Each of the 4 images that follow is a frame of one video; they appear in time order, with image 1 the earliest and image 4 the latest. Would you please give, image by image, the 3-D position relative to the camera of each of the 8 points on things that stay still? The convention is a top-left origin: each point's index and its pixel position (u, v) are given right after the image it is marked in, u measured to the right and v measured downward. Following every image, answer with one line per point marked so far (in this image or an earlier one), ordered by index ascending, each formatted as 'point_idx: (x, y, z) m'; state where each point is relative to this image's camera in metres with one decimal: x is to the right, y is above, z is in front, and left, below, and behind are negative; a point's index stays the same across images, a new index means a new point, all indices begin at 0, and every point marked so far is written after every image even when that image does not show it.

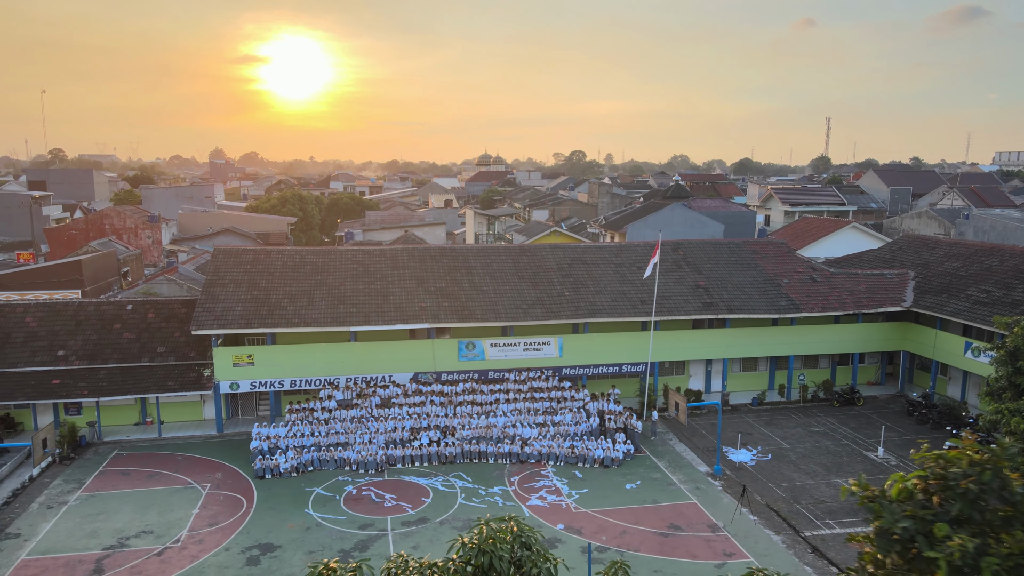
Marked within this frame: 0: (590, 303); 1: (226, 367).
0: (+2.1, -0.4, +18.6) m
1: (-6.9, -1.9, +17.0) m
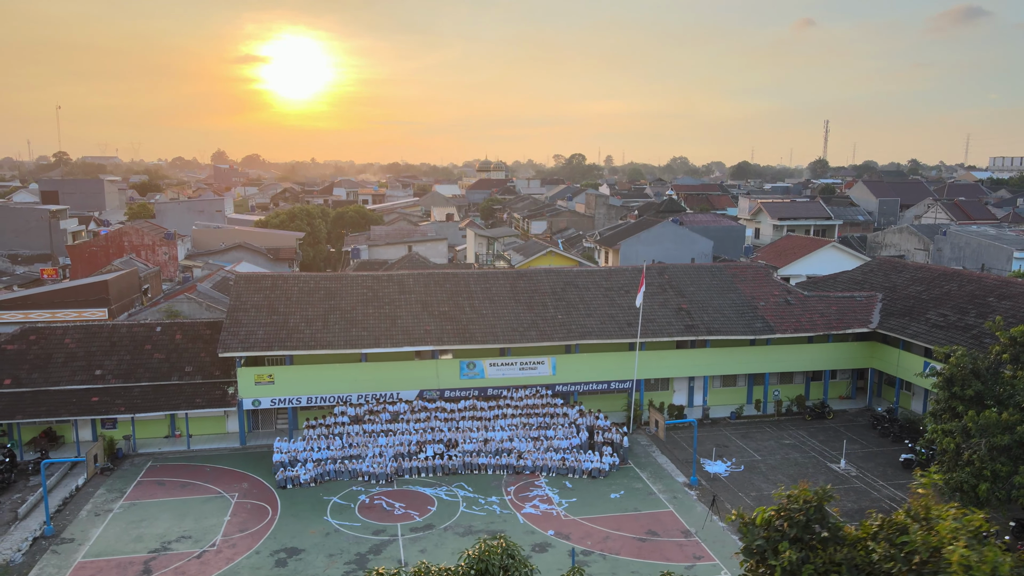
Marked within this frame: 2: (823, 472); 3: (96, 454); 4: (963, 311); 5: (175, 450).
0: (+2.0, -1.1, +20.2) m
1: (-7.0, -2.6, +18.7) m
2: (+7.9, -4.7, +17.8) m
3: (-10.4, -4.2, +17.5) m
4: (+12.7, -0.7, +19.8) m
5: (-9.1, -4.3, +18.9) m
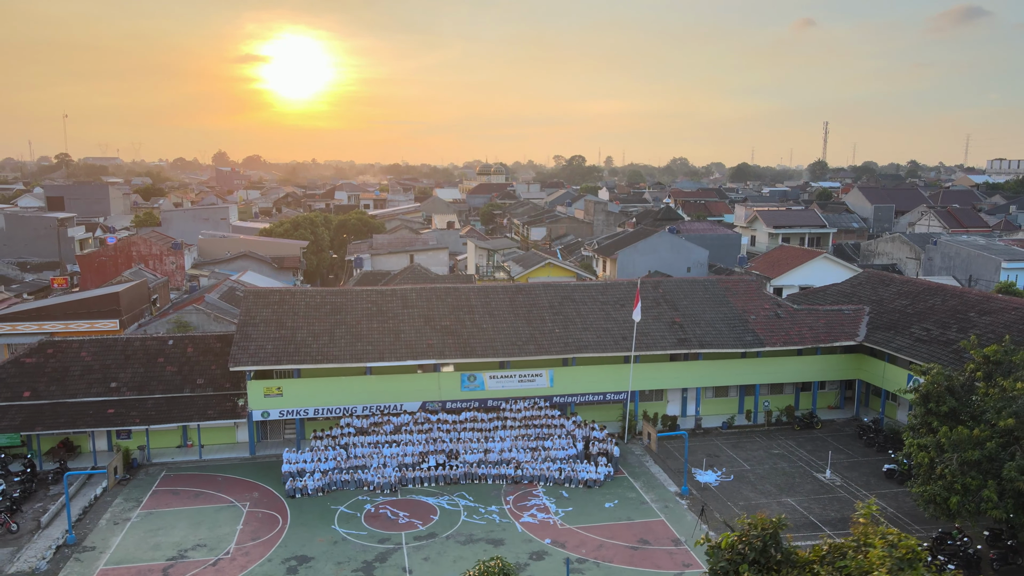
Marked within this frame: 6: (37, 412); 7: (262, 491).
0: (+2.0, -1.6, +21.0) m
1: (-7.0, -3.1, +19.5) m
2: (+7.9, -5.1, +18.6) m
3: (-10.4, -4.6, +18.3) m
4: (+12.7, -1.1, +20.6) m
5: (-9.1, -4.8, +19.7) m
6: (-12.8, -3.4, +19.0) m
7: (-6.4, -5.2, +18.0) m
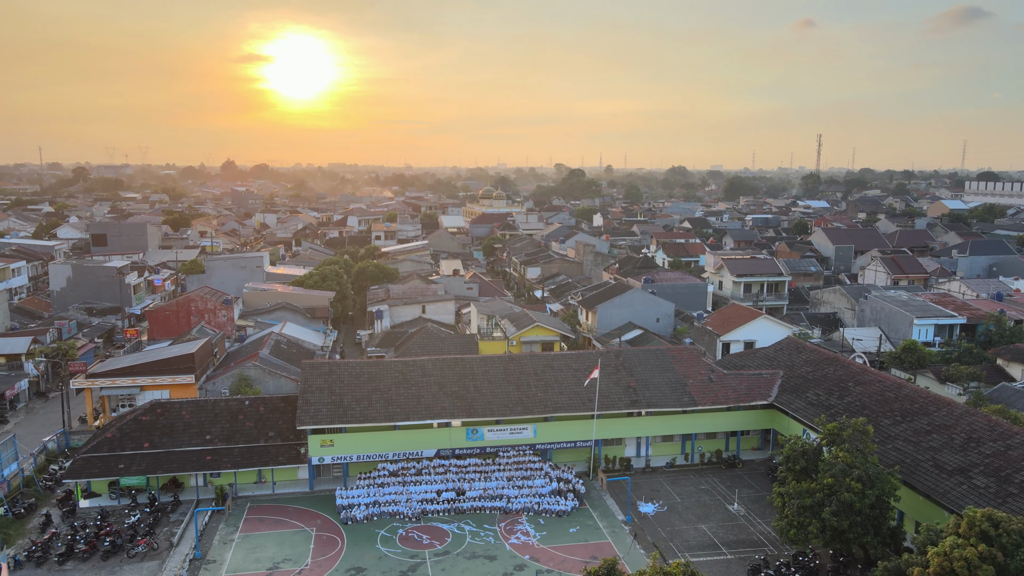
0: (+1.7, -4.5, +27.8) m
1: (-7.3, -6.0, +26.3) m
2: (+7.6, -8.1, +25.4) m
3: (-10.7, -7.6, +25.2) m
4: (+12.4, -4.1, +27.4) m
5: (-9.4, -7.8, +26.5) m
6: (-13.1, -6.3, +25.9) m
7: (-6.7, -8.2, +24.9) m
